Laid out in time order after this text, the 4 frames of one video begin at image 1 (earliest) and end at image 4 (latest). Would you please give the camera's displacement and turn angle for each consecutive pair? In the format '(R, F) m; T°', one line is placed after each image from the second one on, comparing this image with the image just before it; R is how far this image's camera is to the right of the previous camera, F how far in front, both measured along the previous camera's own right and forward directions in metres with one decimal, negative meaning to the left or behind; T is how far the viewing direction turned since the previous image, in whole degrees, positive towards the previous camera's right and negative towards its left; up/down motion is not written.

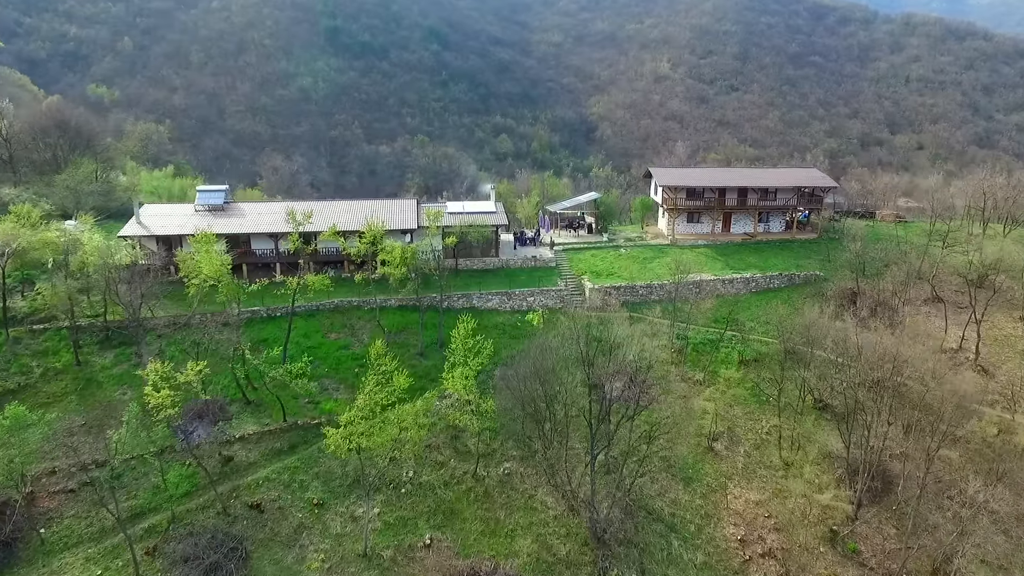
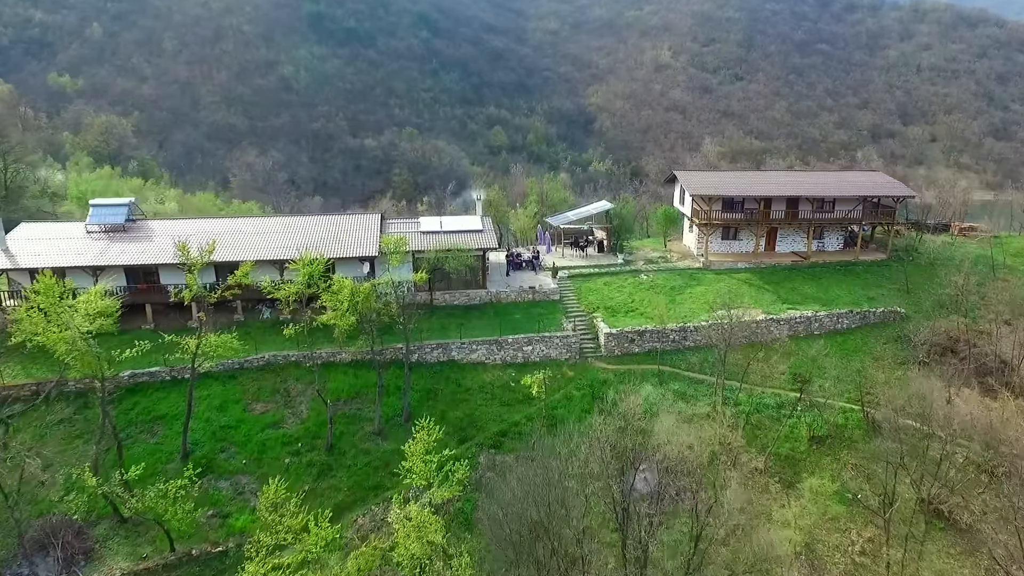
(+0.2, +8.3) m; 0°
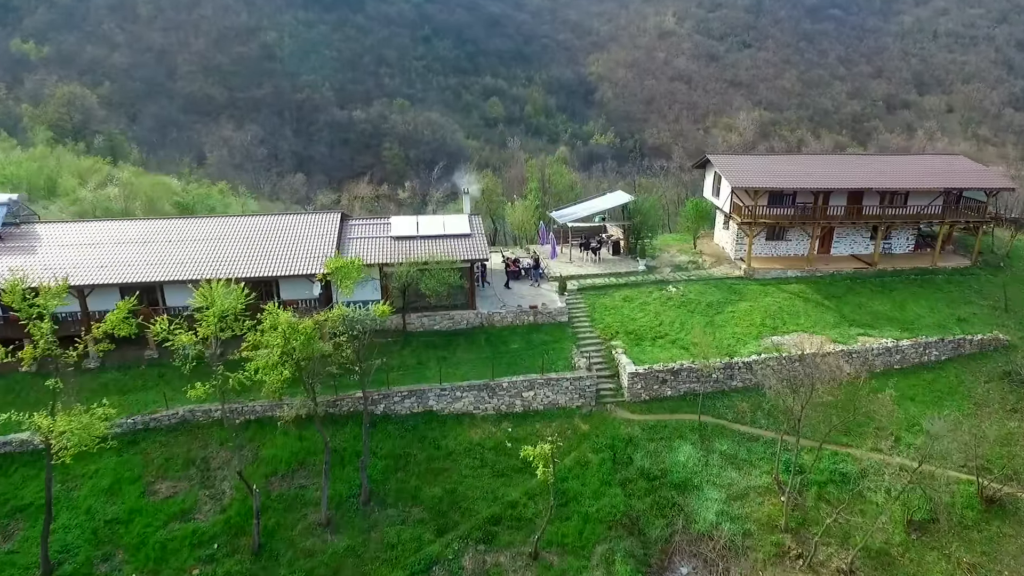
(+0.1, +6.3) m; 0°
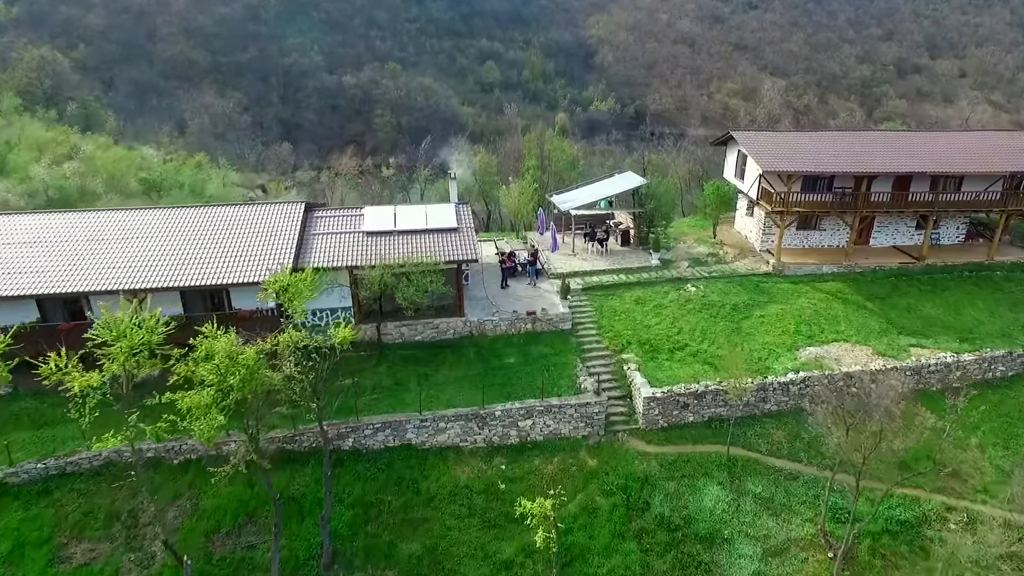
(+0.1, +3.4) m; 0°
